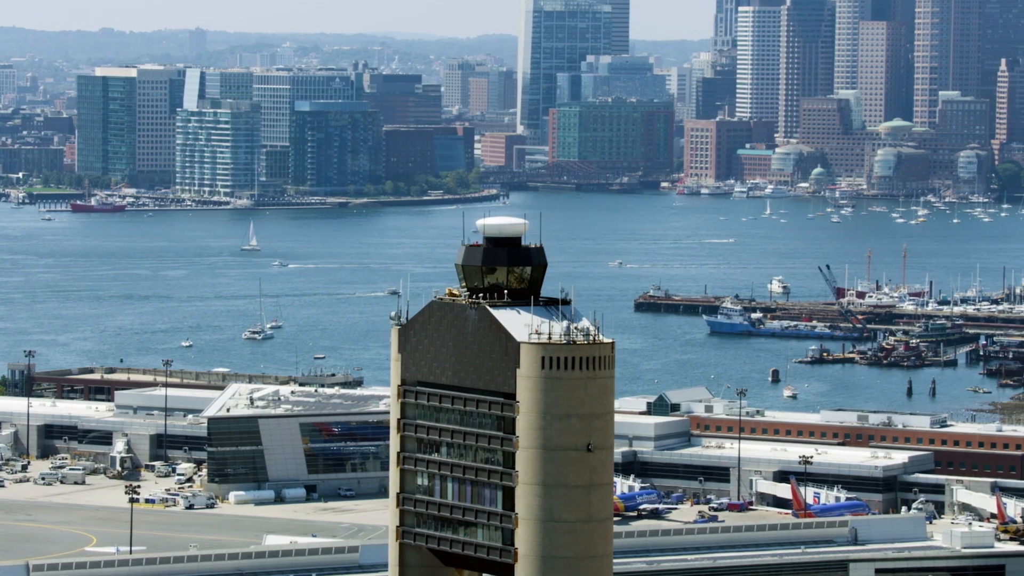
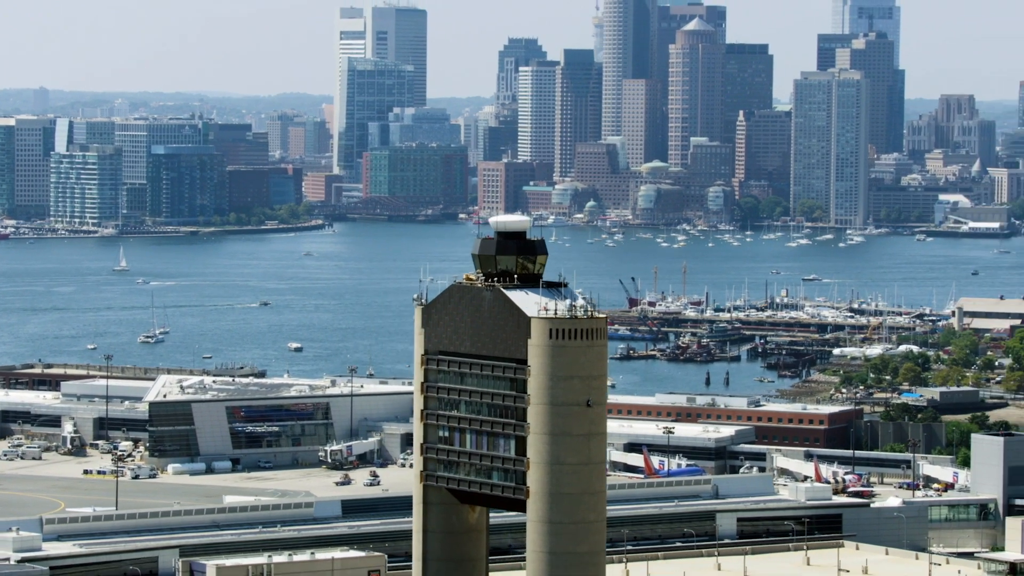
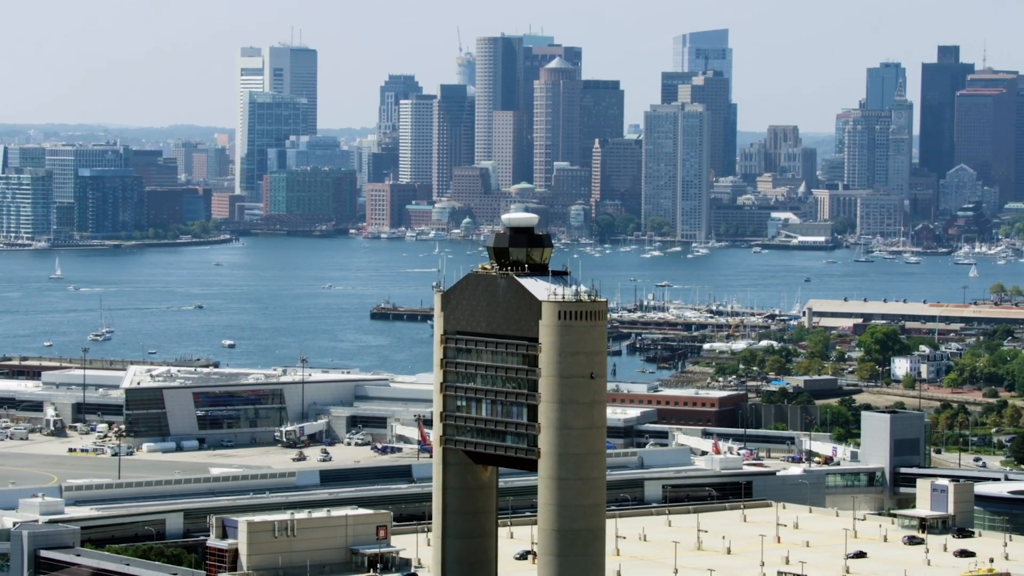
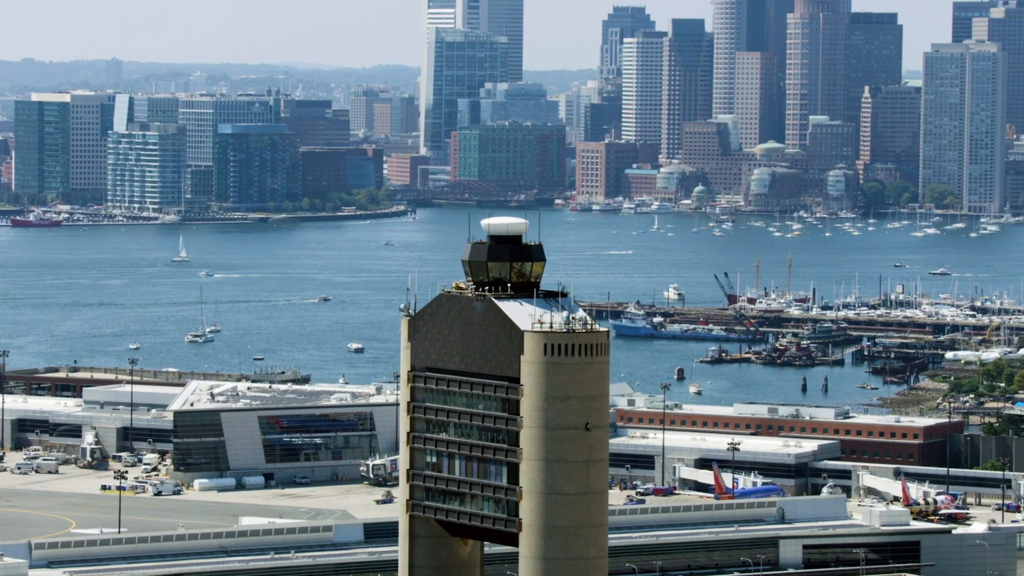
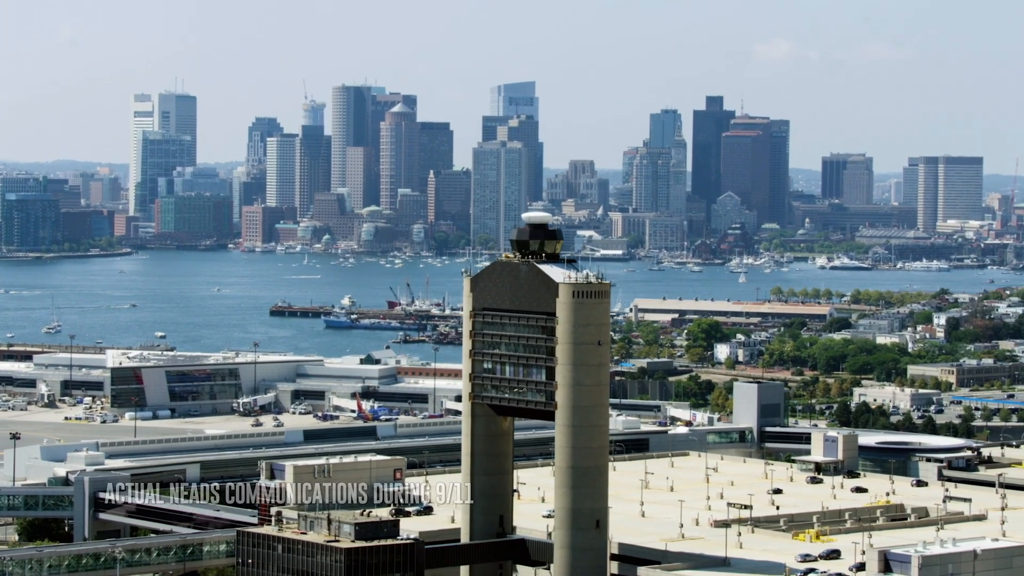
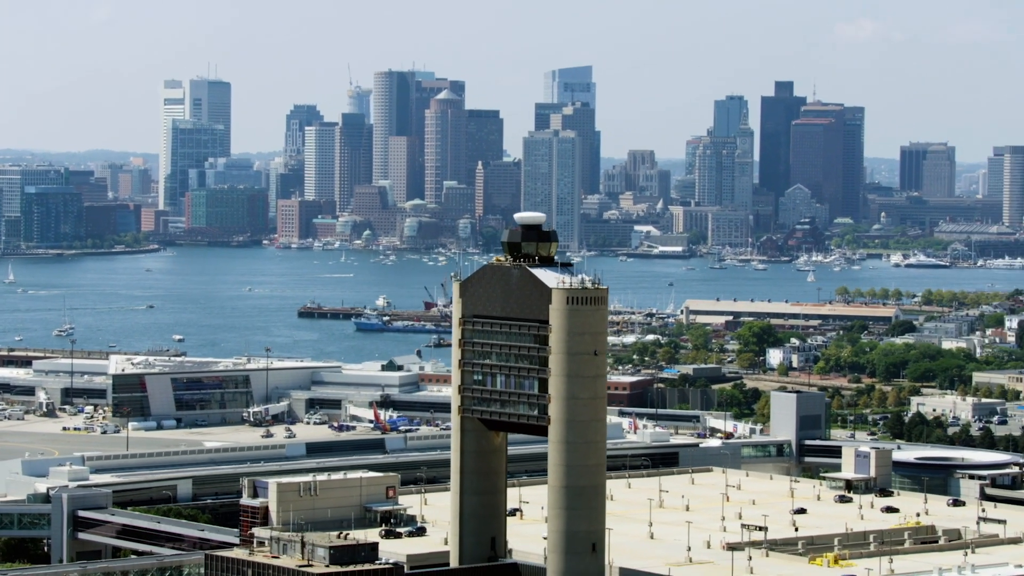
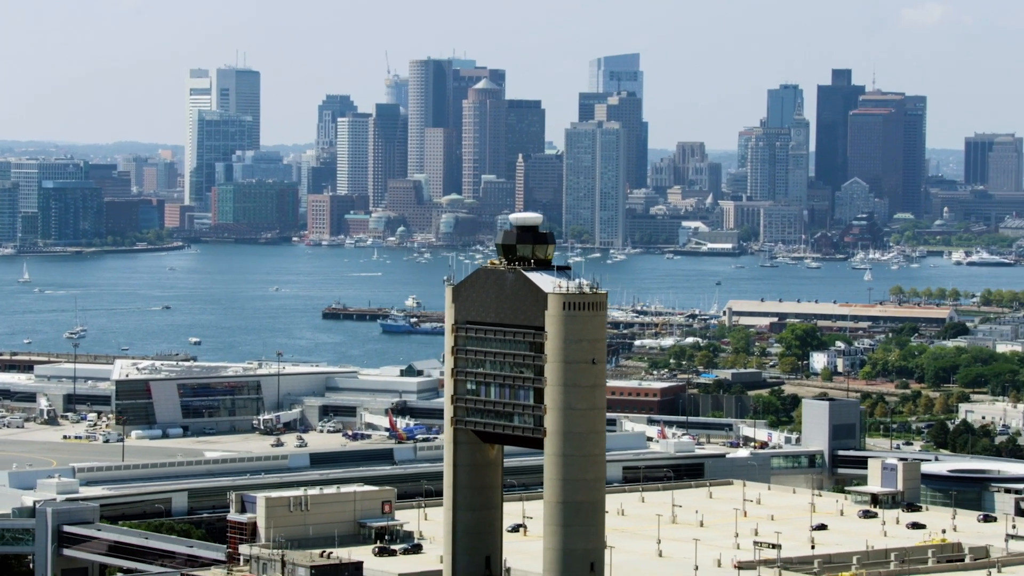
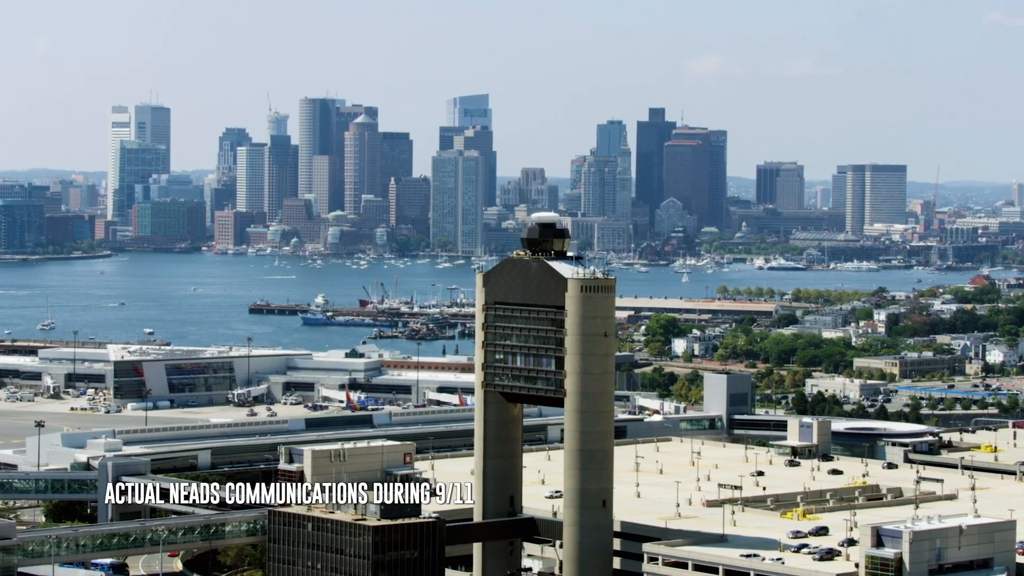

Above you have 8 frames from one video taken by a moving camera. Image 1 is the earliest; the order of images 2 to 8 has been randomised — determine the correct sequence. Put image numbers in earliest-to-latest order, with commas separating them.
4, 2, 3, 7, 6, 5, 8
